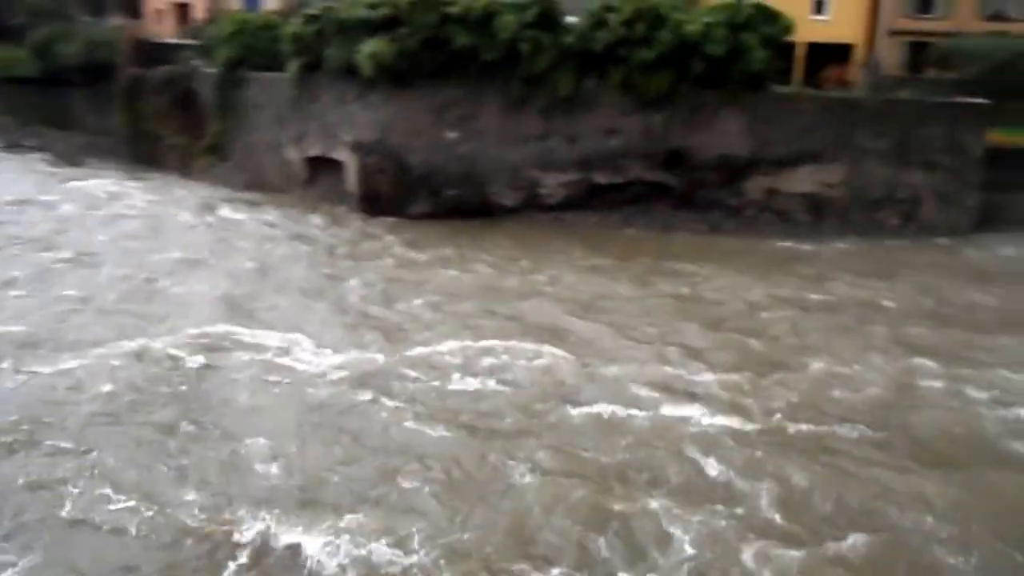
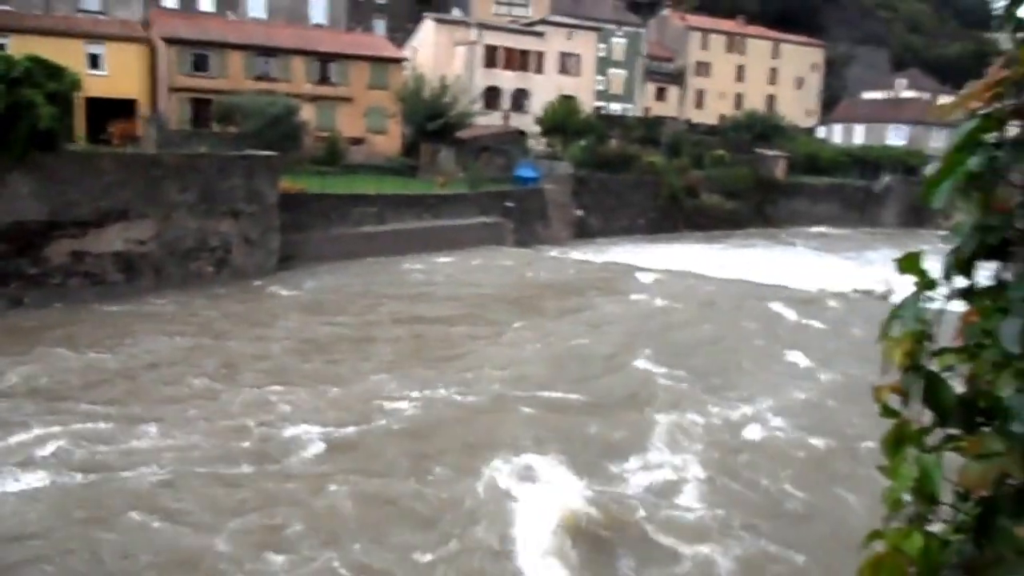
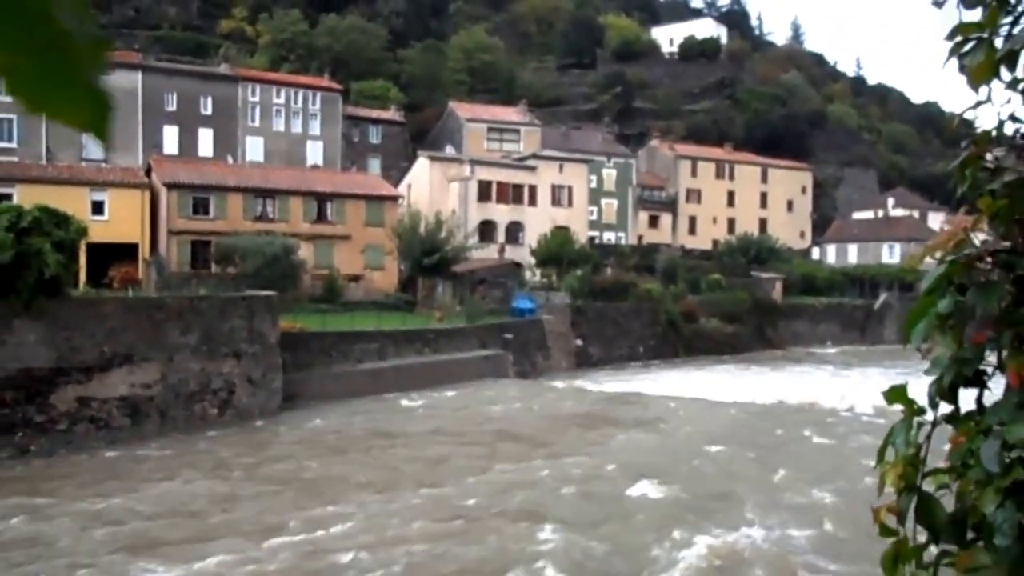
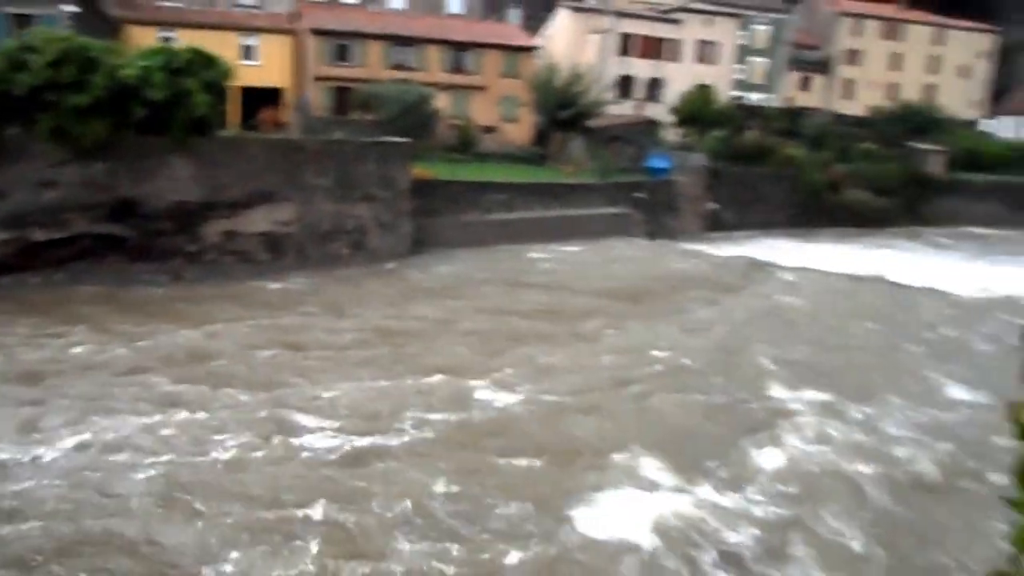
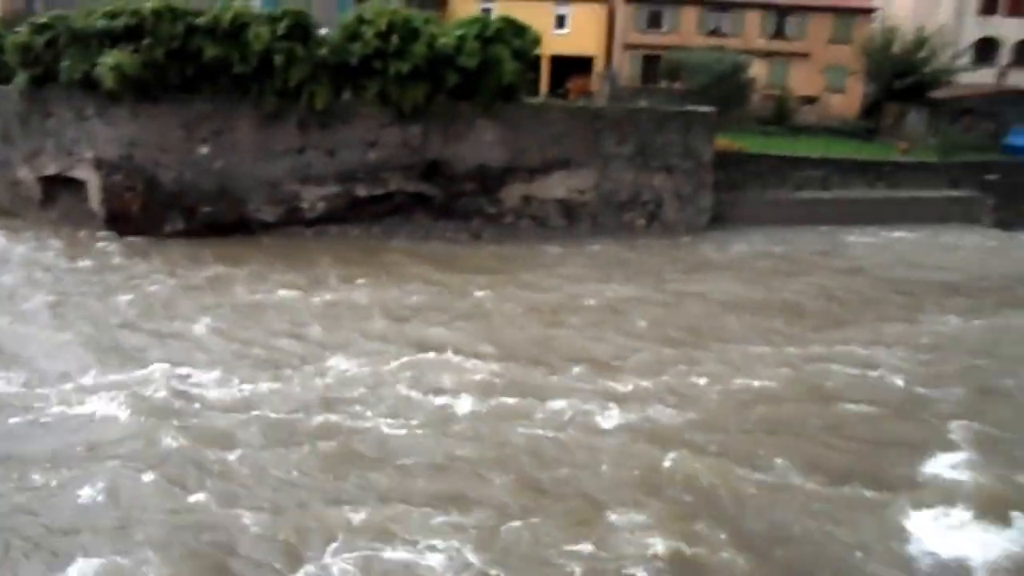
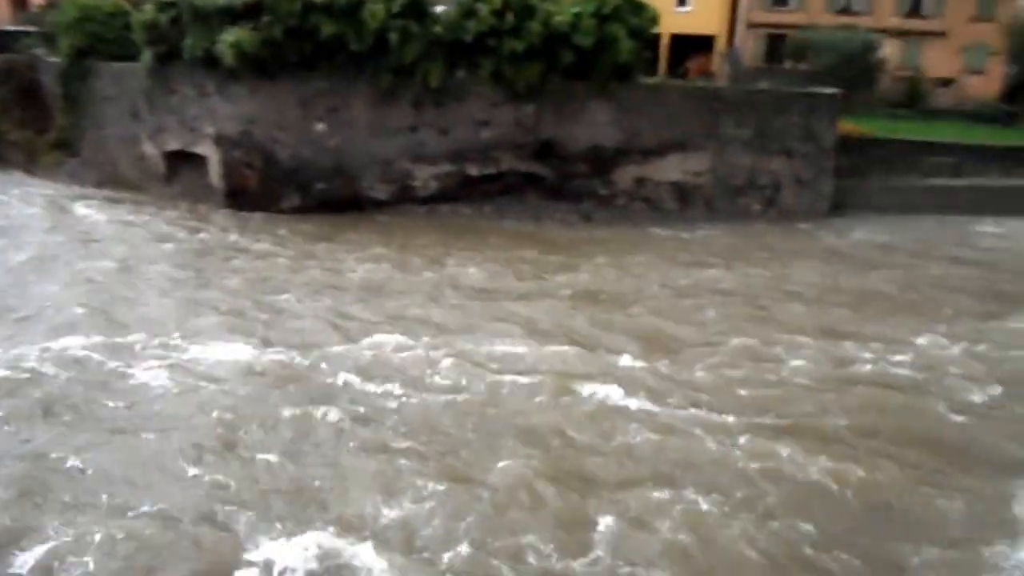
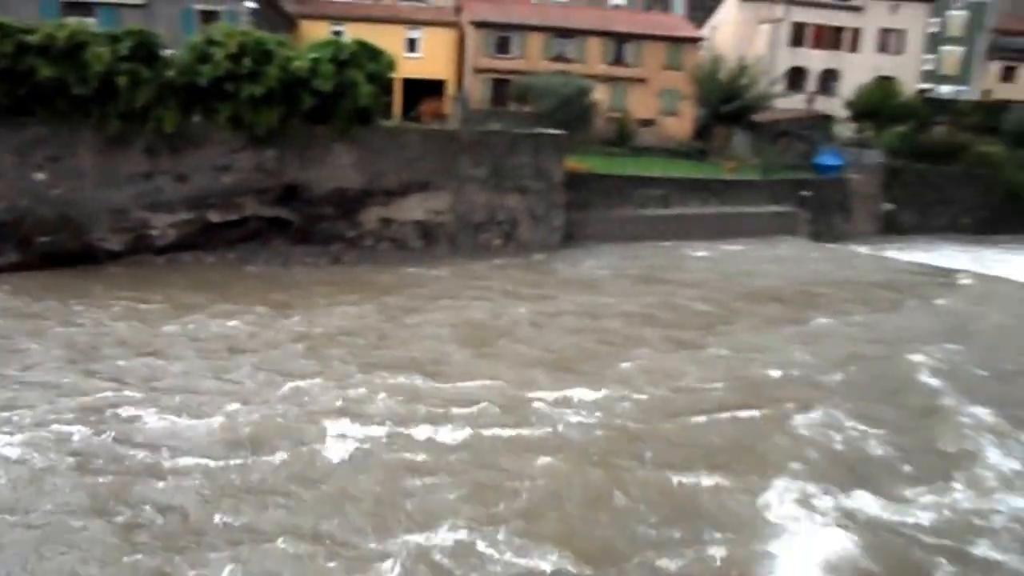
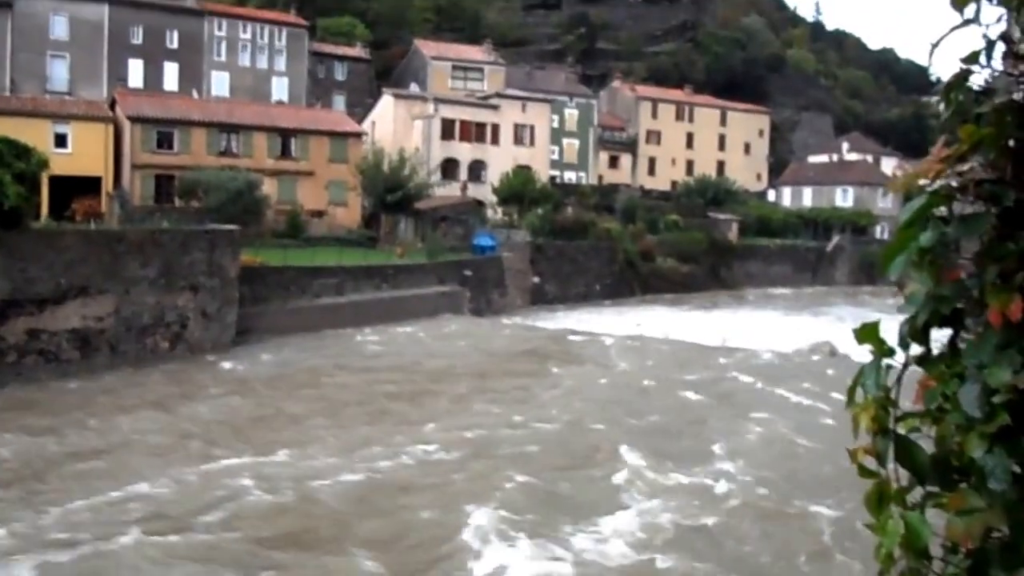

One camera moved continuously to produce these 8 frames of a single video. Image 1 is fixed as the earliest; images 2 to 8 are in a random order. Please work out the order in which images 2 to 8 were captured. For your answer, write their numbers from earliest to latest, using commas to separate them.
6, 5, 7, 4, 2, 8, 3
